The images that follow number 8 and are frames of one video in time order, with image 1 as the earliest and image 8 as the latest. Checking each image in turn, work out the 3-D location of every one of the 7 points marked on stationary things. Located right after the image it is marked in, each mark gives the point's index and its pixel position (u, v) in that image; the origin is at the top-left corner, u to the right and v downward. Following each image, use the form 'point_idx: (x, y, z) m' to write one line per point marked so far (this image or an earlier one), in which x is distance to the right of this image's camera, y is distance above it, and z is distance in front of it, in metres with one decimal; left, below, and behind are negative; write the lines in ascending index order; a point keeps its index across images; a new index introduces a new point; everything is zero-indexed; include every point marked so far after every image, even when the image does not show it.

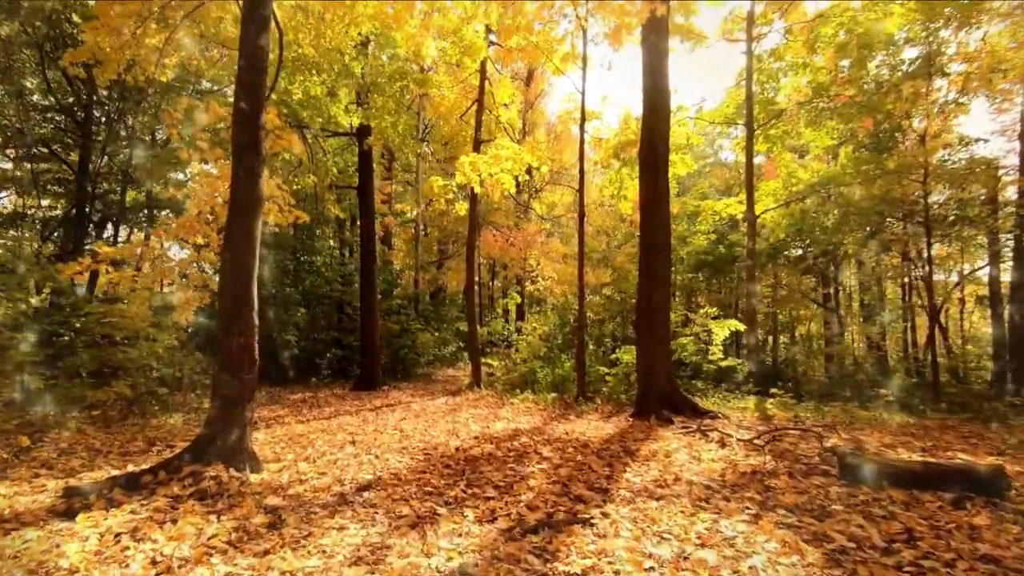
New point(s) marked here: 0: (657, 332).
0: (+2.4, -0.7, +8.6) m
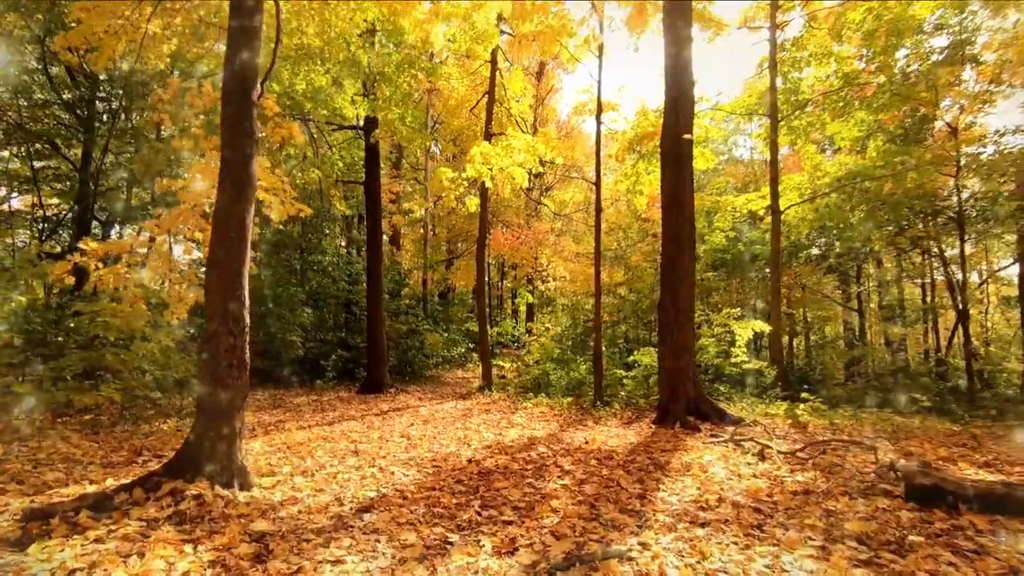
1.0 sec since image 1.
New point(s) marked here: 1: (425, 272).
0: (+2.6, -0.7, +8.1) m
1: (-2.9, +0.5, +17.6) m
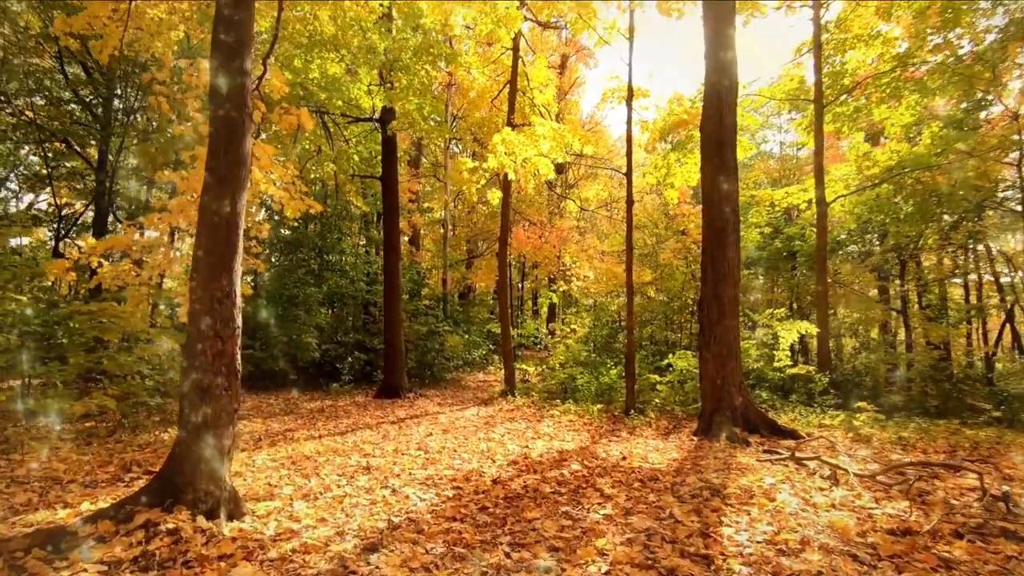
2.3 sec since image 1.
0: (+3.0, -0.7, +7.3) m
1: (-2.2, +0.5, +17.1) m
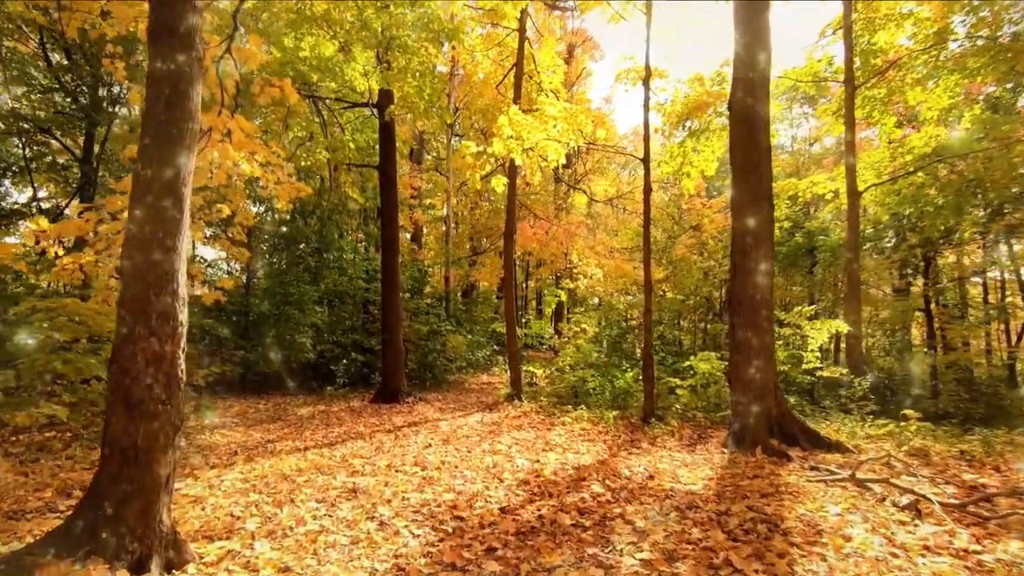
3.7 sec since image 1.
0: (+3.1, -0.6, +6.5) m
1: (-2.0, +0.6, +16.3) m
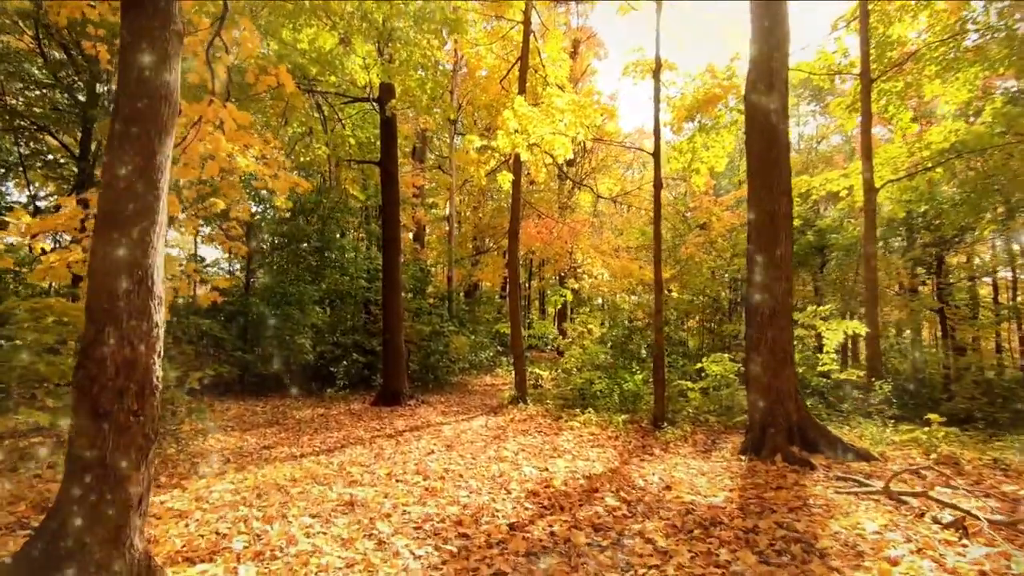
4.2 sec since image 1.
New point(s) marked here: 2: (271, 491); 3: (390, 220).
0: (+3.2, -0.6, +6.2) m
1: (-1.9, +0.6, +16.0) m
2: (-2.0, -1.7, +4.3) m
3: (-2.6, +1.4, +10.9) m
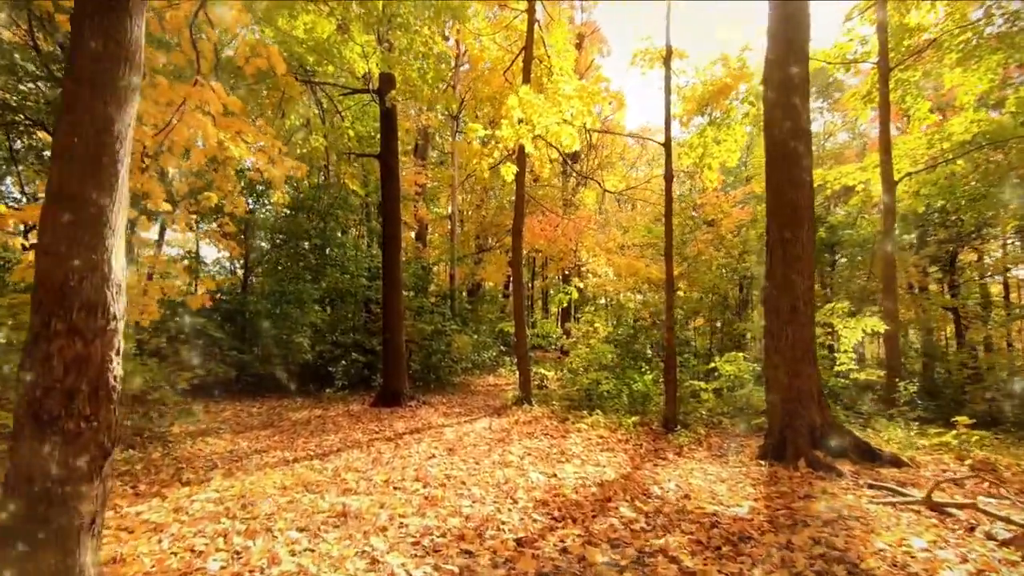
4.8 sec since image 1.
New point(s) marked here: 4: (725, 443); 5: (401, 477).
0: (+3.2, -0.5, +5.9) m
1: (-1.8, +0.6, +15.7) m
2: (-2.0, -1.6, +4.0) m
3: (-2.5, +1.5, +10.5) m
4: (+2.8, -2.0, +6.7) m
5: (-1.0, -1.8, +4.9) m
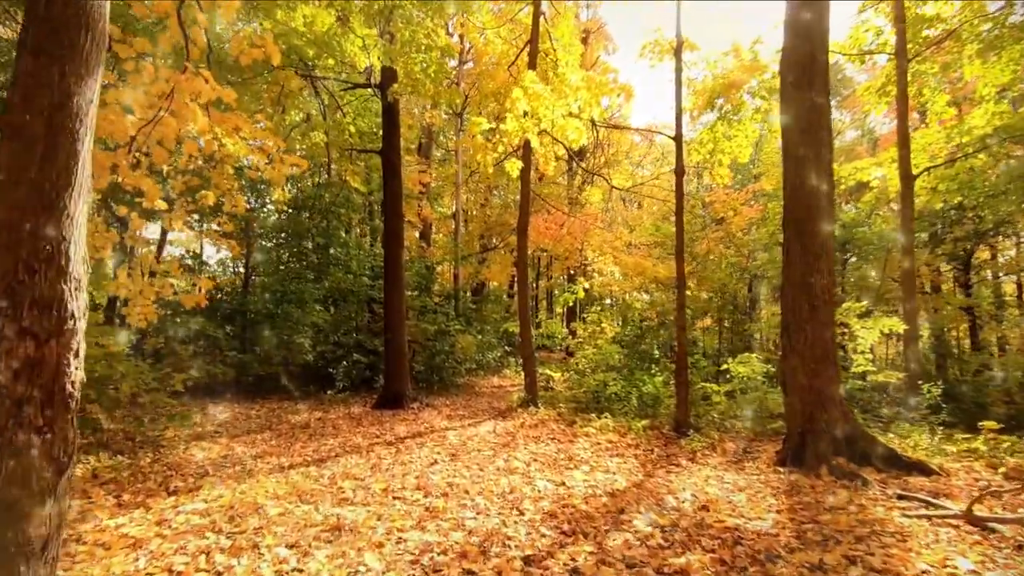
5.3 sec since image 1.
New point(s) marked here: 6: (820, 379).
0: (+3.3, -0.5, +5.6) m
1: (-1.6, +0.7, +15.5) m
2: (-1.9, -1.6, +3.8) m
3: (-2.4, +1.5, +10.3) m
4: (+2.8, -2.0, +6.5) m
5: (-1.0, -1.8, +4.7) m
6: (+3.3, -1.0, +5.5) m
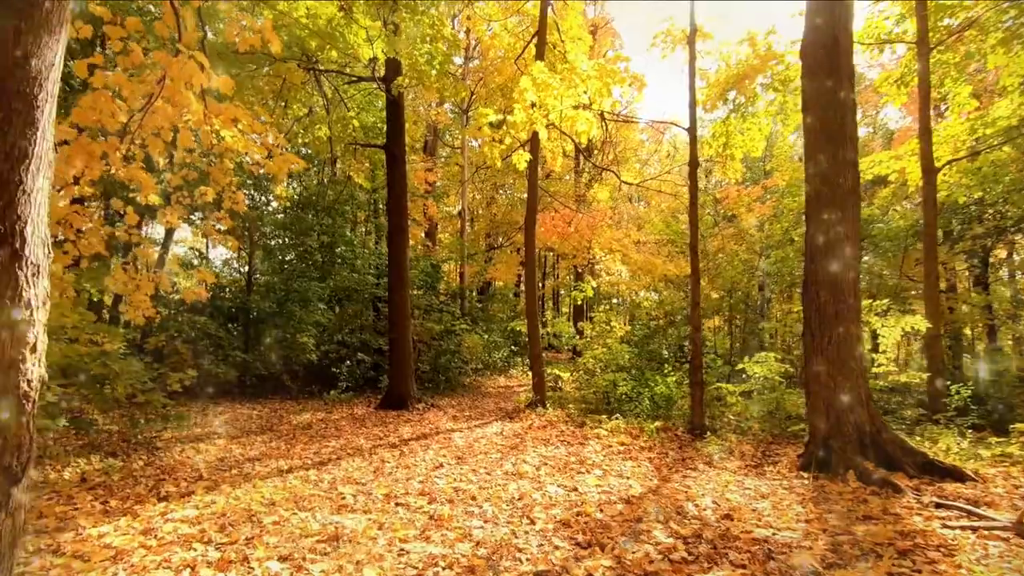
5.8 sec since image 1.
0: (+3.4, -0.5, +5.3) m
1: (-1.4, +0.7, +15.2) m
2: (-1.9, -1.6, +3.5) m
3: (-2.2, +1.5, +10.1) m
4: (+2.9, -1.9, +6.2) m
5: (-0.9, -1.7, +4.4) m
6: (+3.4, -0.9, +5.2) m
